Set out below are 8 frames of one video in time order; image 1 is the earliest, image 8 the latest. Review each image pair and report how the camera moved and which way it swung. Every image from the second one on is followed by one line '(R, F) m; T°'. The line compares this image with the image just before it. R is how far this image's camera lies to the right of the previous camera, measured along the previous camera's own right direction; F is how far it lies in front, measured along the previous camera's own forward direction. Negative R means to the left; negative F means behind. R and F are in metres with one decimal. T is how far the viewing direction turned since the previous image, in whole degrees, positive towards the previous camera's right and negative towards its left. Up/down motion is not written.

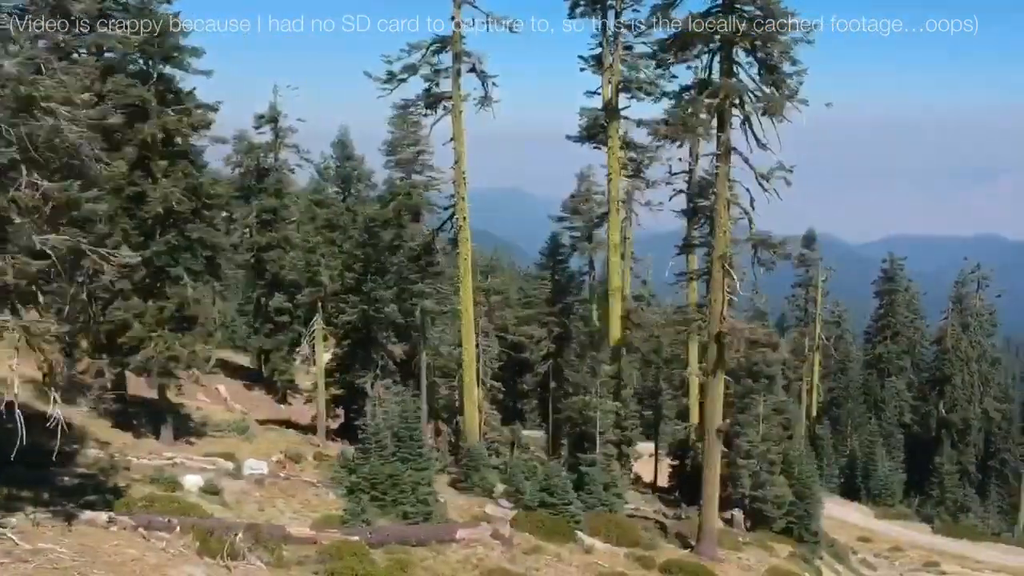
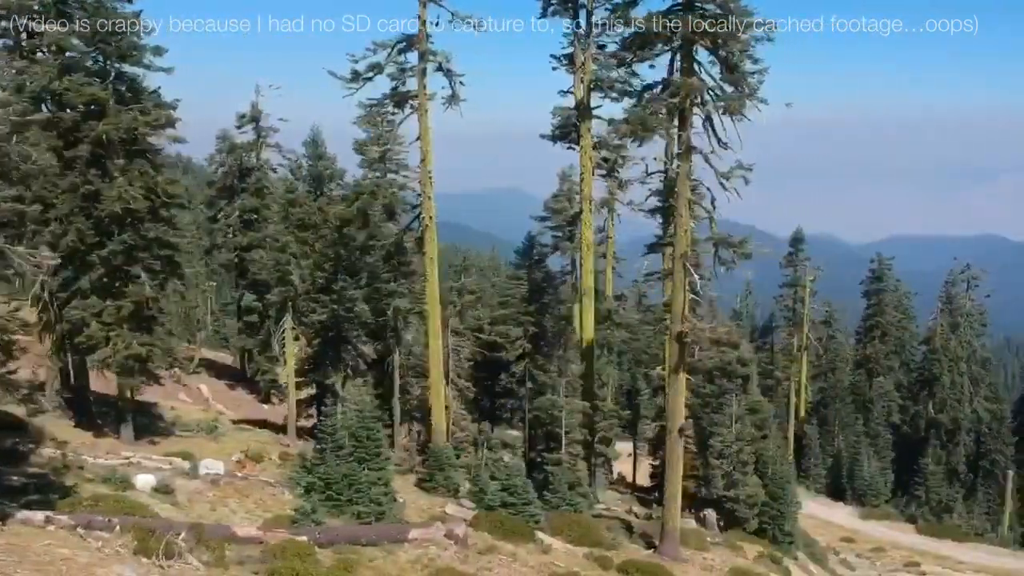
(+1.0, +0.1) m; 0°
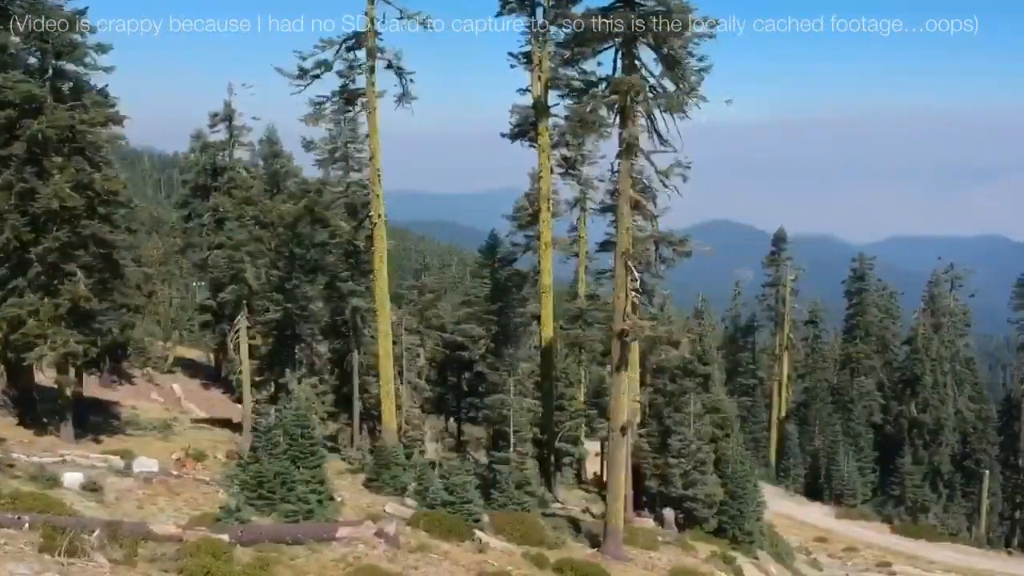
(+1.6, +0.1) m; 0°
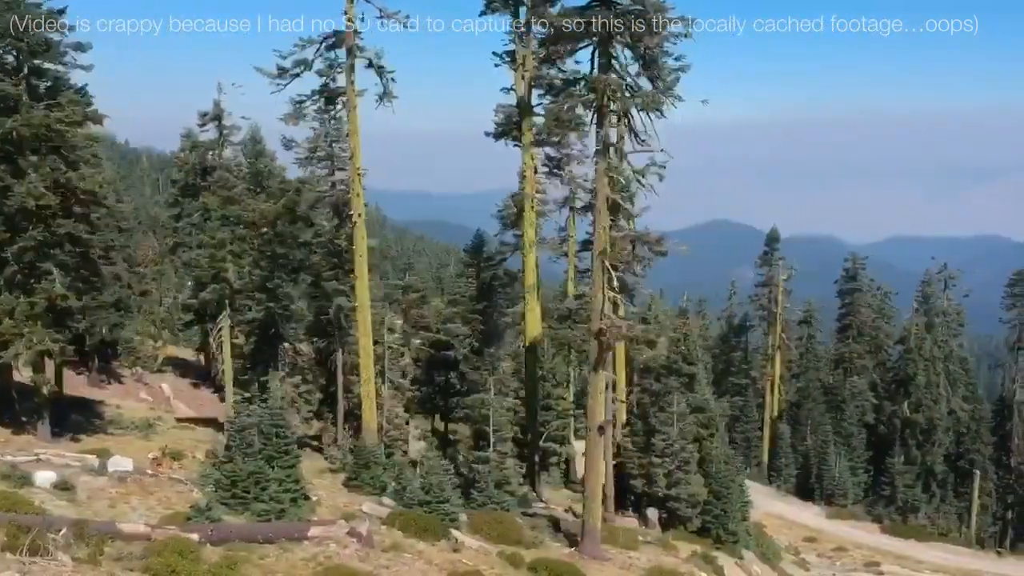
(+0.6, 0.0) m; 0°
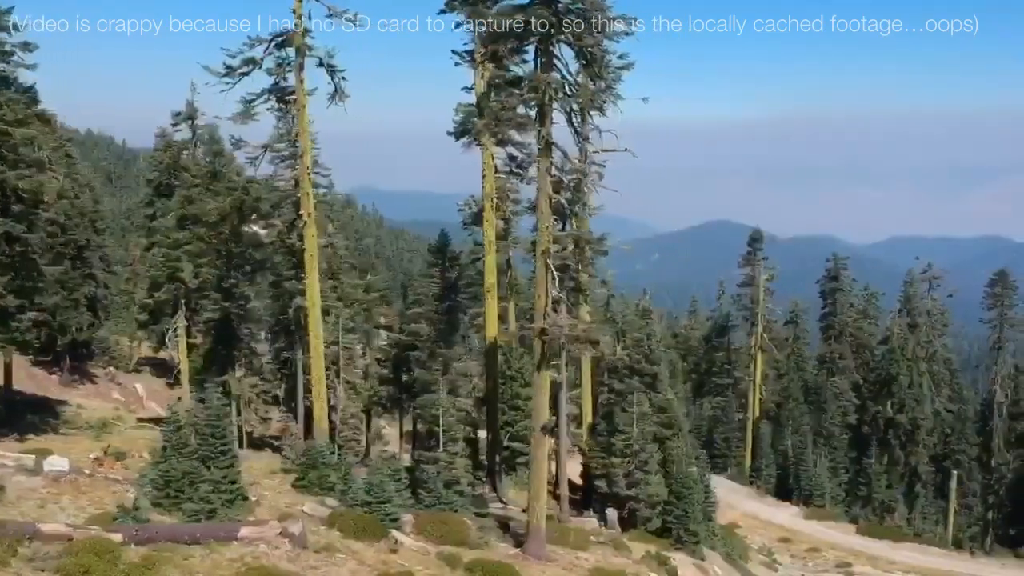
(+1.5, +0.1) m; 0°
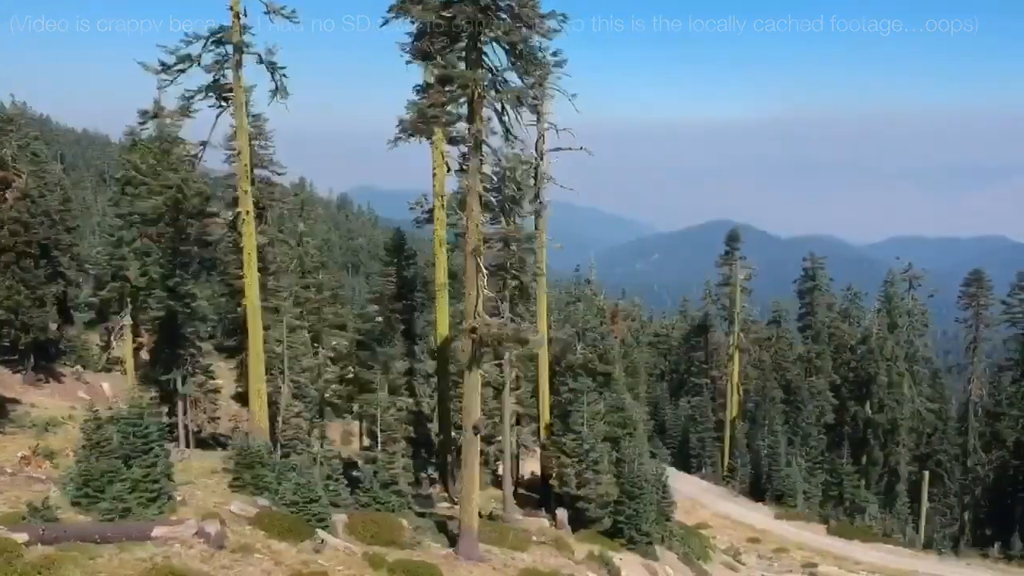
(+1.8, +0.1) m; 0°
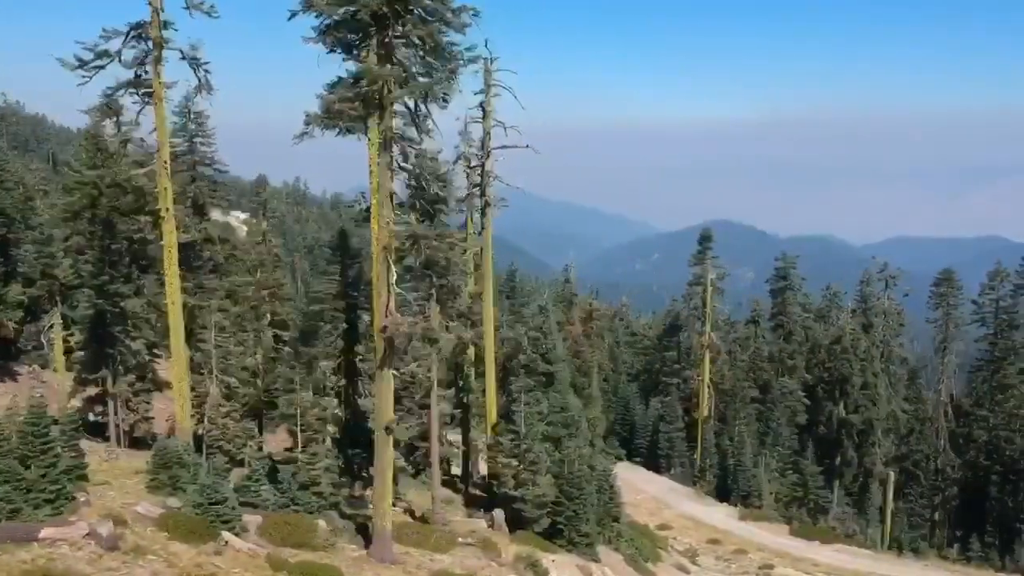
(+2.2, +0.3) m; 0°
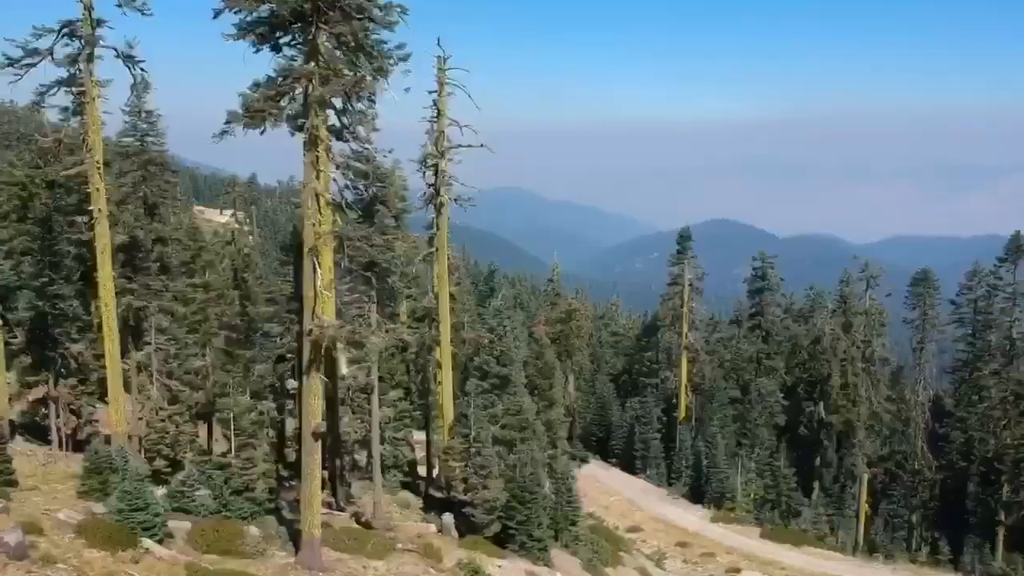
(+1.8, +0.4) m; 0°
